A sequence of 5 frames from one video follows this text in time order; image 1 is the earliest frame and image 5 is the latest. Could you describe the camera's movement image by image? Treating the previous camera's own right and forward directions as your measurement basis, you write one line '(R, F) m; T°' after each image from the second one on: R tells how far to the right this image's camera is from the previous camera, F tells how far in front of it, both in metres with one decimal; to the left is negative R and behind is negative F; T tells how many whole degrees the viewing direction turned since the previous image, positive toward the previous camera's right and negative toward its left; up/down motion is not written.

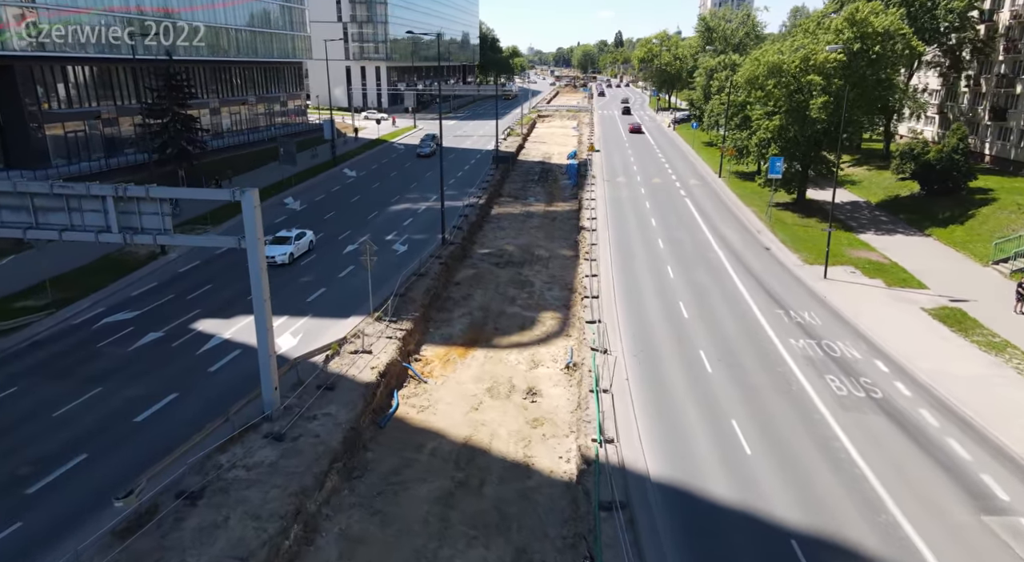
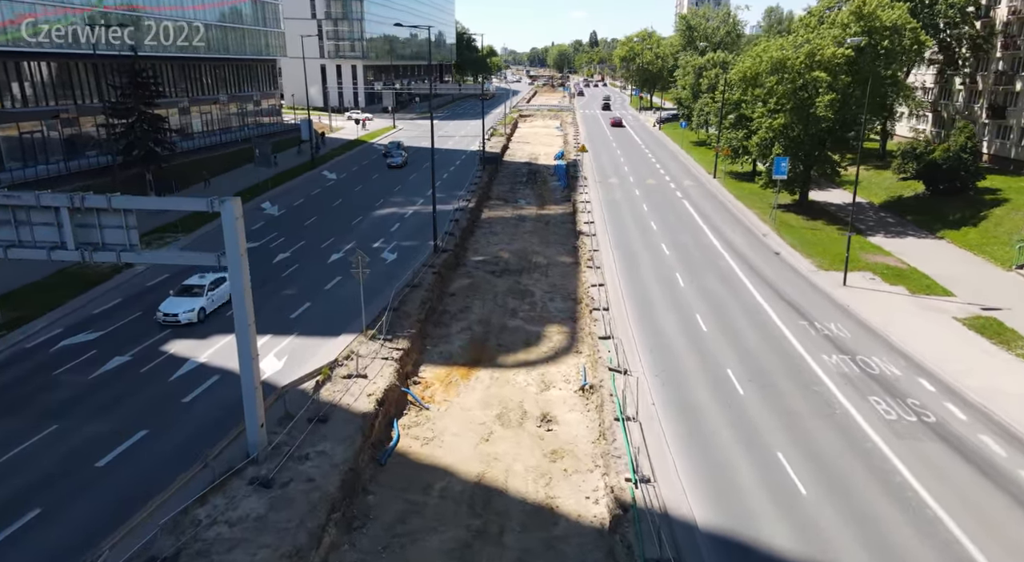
(-1.1, +2.4) m; +2°
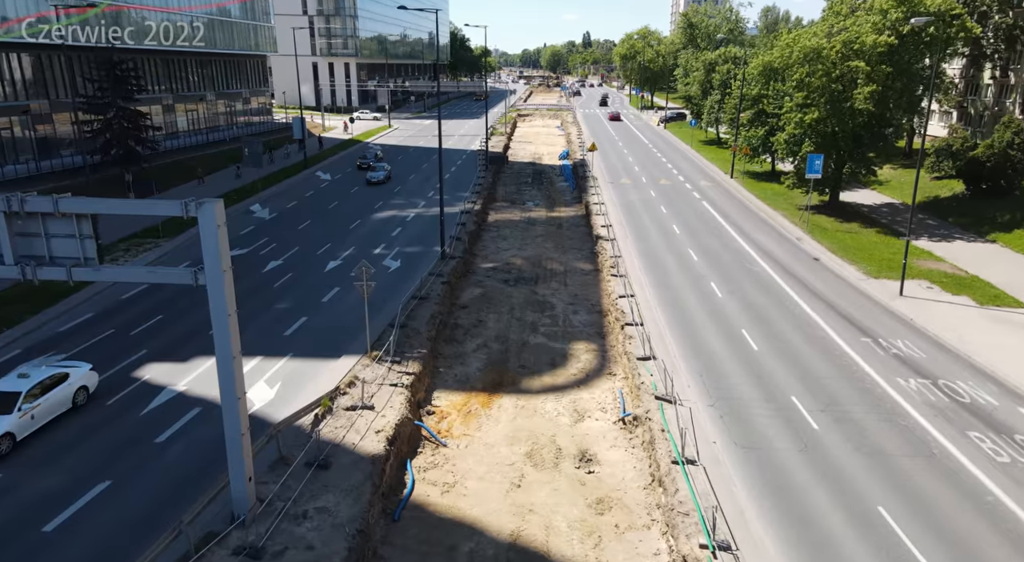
(-1.1, +3.3) m; +1°
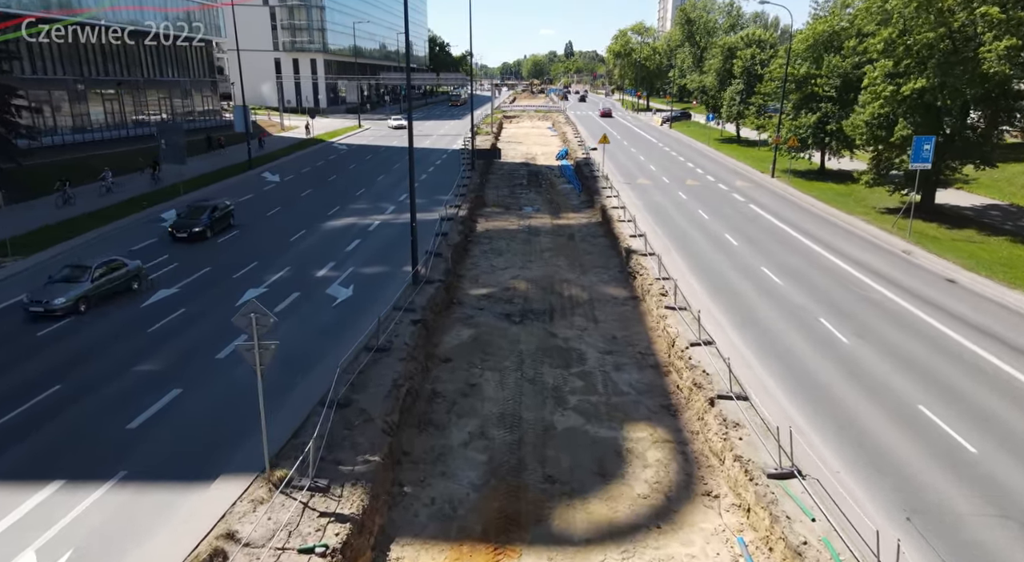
(-0.7, +10.5) m; +1°
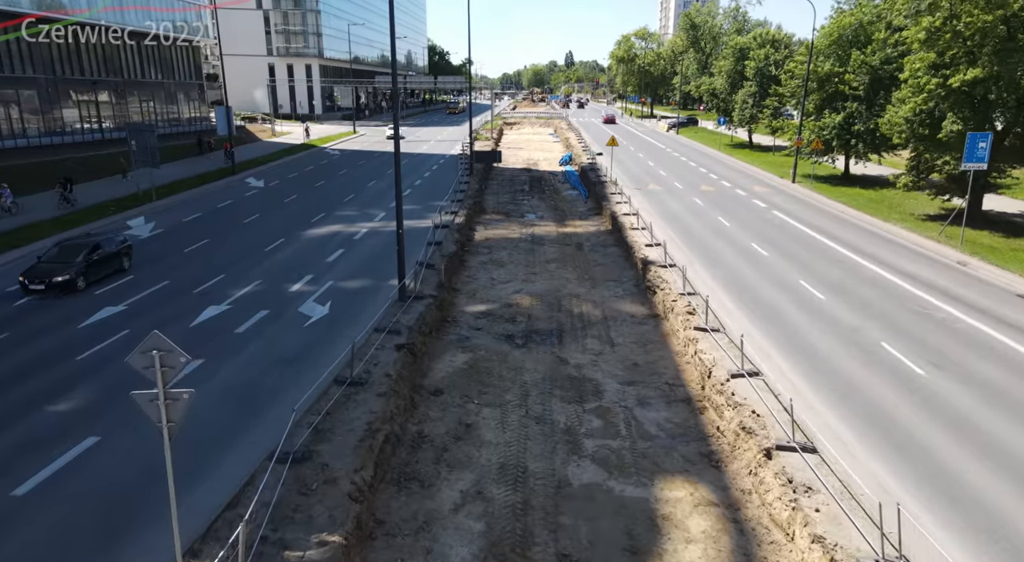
(-0.1, +3.2) m; 0°
